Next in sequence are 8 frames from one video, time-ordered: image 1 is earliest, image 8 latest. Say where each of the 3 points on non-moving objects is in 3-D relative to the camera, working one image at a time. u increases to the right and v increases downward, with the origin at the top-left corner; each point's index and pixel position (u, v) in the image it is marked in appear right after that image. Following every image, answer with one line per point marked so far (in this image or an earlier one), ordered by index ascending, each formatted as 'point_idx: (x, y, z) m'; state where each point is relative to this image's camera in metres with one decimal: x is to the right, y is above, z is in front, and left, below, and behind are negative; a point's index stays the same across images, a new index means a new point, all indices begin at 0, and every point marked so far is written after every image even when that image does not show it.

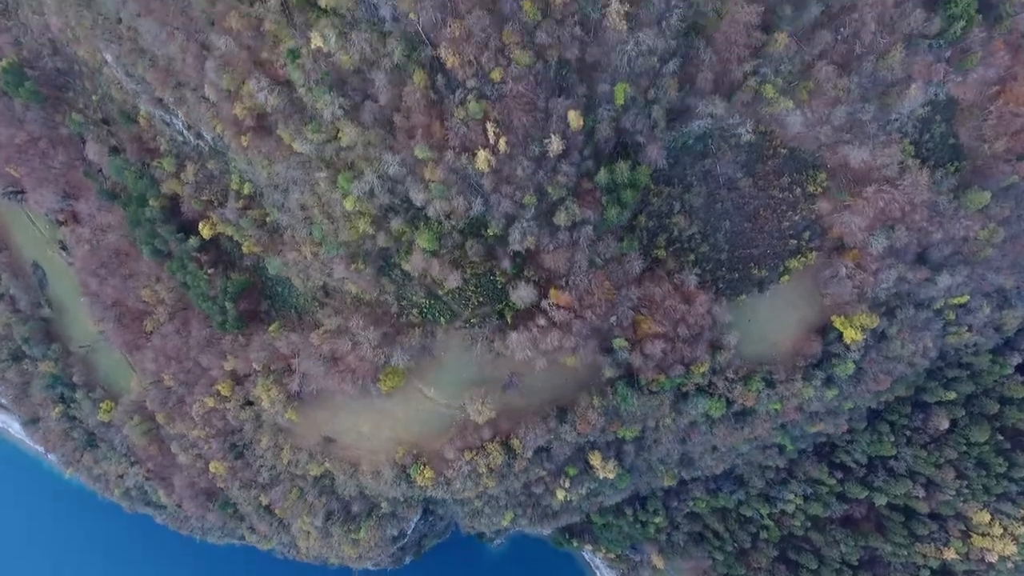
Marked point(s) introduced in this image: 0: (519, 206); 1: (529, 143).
0: (+0.2, +2.9, +19.7) m
1: (+0.6, +4.9, +18.9) m
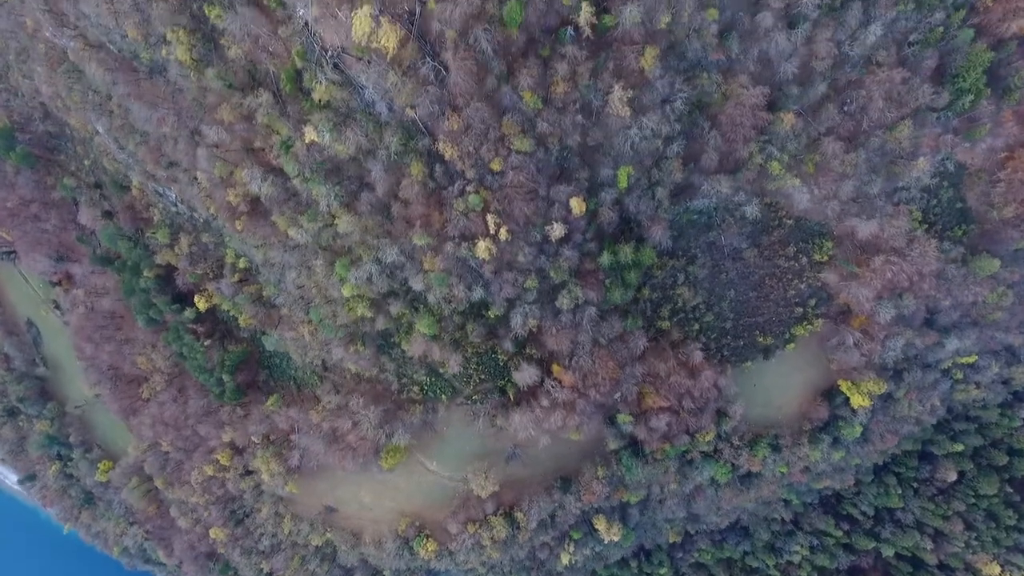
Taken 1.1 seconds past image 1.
0: (+0.3, 0.0, +19.3) m
1: (+0.6, +1.9, +18.5) m
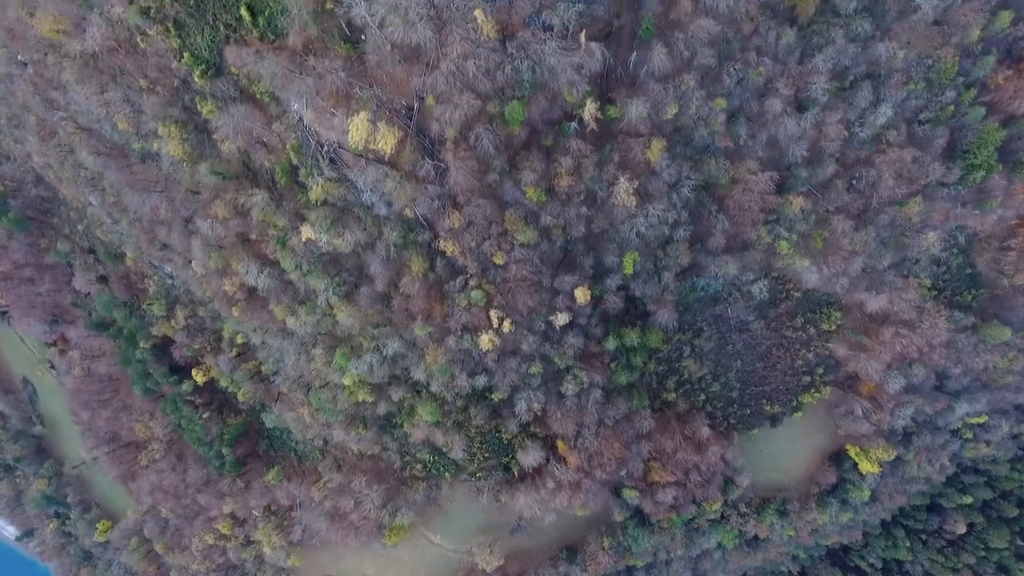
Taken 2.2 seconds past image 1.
0: (+0.4, -2.9, +18.9) m
1: (+0.7, -1.0, +18.0) m
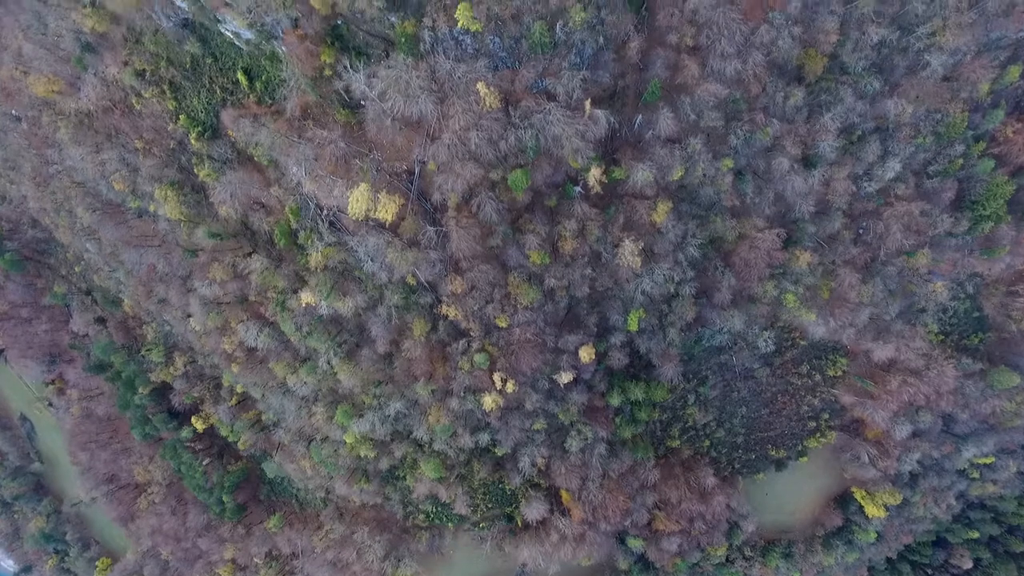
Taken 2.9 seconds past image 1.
0: (+0.5, -4.8, +18.7) m
1: (+0.8, -2.8, +17.8) m
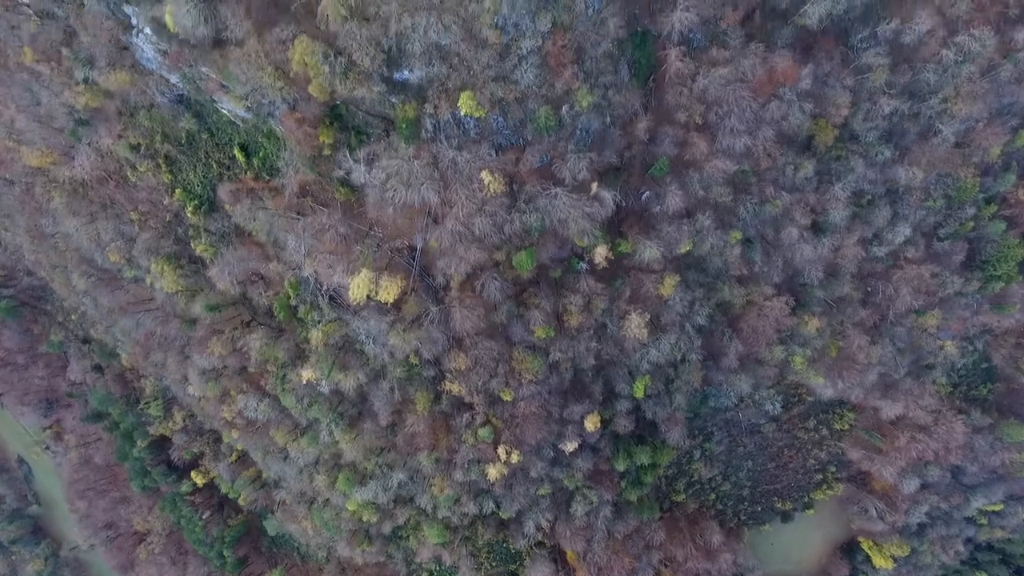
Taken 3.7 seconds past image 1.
0: (+0.7, -6.9, +18.4) m
1: (+1.0, -4.9, +17.5) m
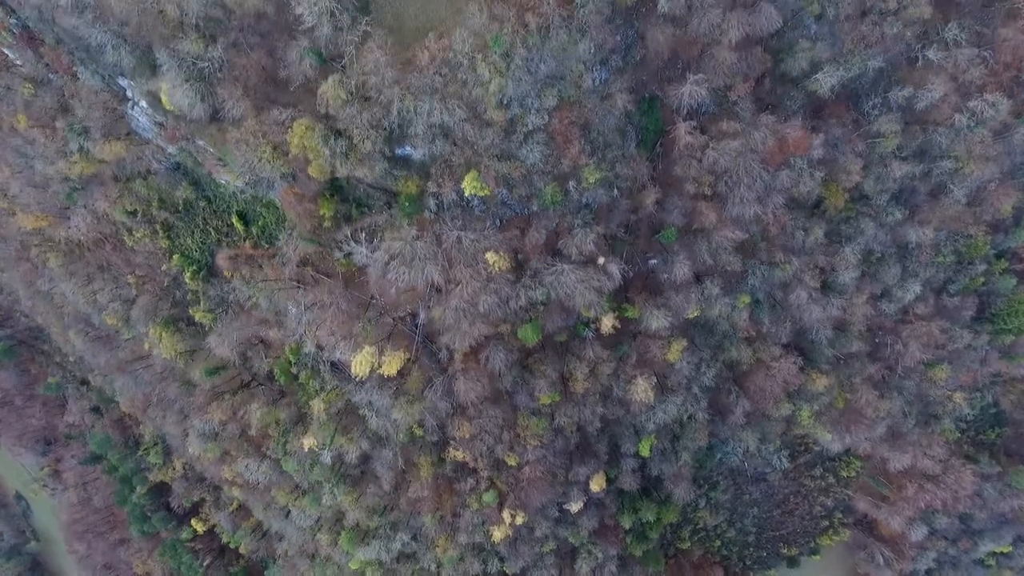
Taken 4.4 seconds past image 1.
0: (+0.8, -8.7, +18.2) m
1: (+1.1, -6.8, +17.3) m
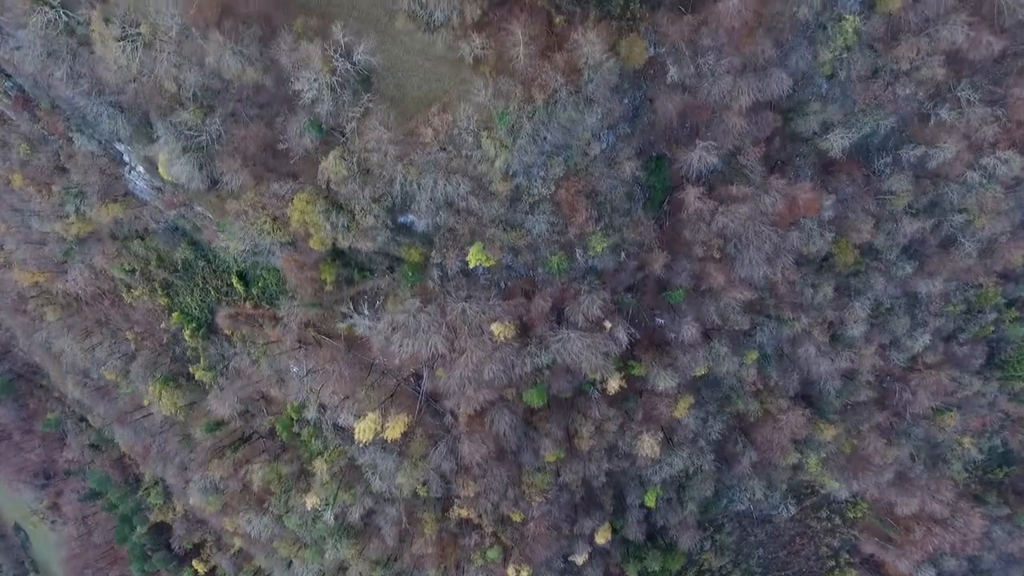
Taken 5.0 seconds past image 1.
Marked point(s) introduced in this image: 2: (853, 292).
0: (+1.0, -10.2, +18.0) m
1: (+1.3, -8.3, +17.1) m
2: (+9.5, -0.1, +15.6) m
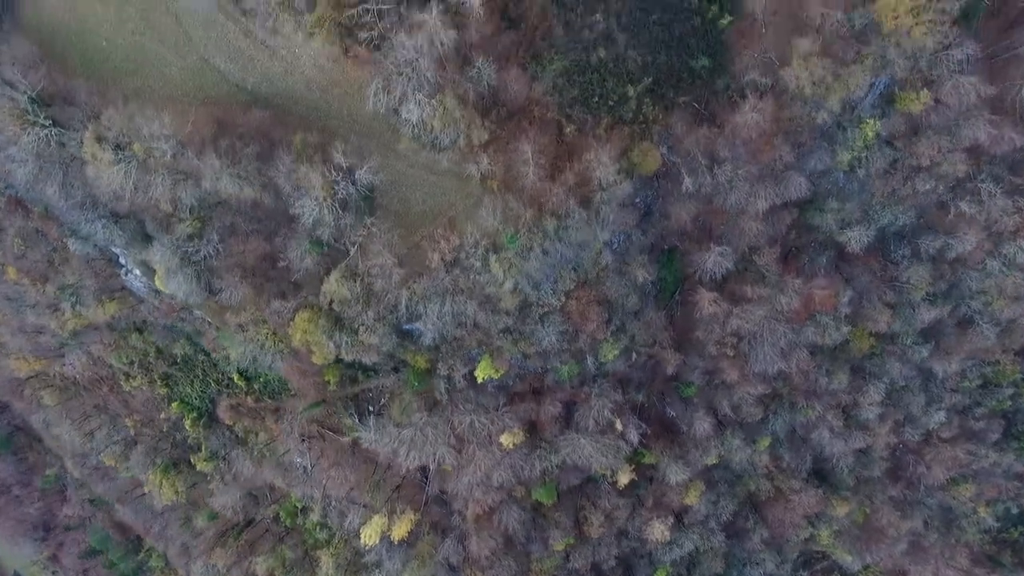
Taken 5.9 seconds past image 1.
0: (+1.3, -12.5, +17.7) m
1: (+1.5, -10.6, +16.8) m
2: (+9.7, -2.3, +15.3) m
